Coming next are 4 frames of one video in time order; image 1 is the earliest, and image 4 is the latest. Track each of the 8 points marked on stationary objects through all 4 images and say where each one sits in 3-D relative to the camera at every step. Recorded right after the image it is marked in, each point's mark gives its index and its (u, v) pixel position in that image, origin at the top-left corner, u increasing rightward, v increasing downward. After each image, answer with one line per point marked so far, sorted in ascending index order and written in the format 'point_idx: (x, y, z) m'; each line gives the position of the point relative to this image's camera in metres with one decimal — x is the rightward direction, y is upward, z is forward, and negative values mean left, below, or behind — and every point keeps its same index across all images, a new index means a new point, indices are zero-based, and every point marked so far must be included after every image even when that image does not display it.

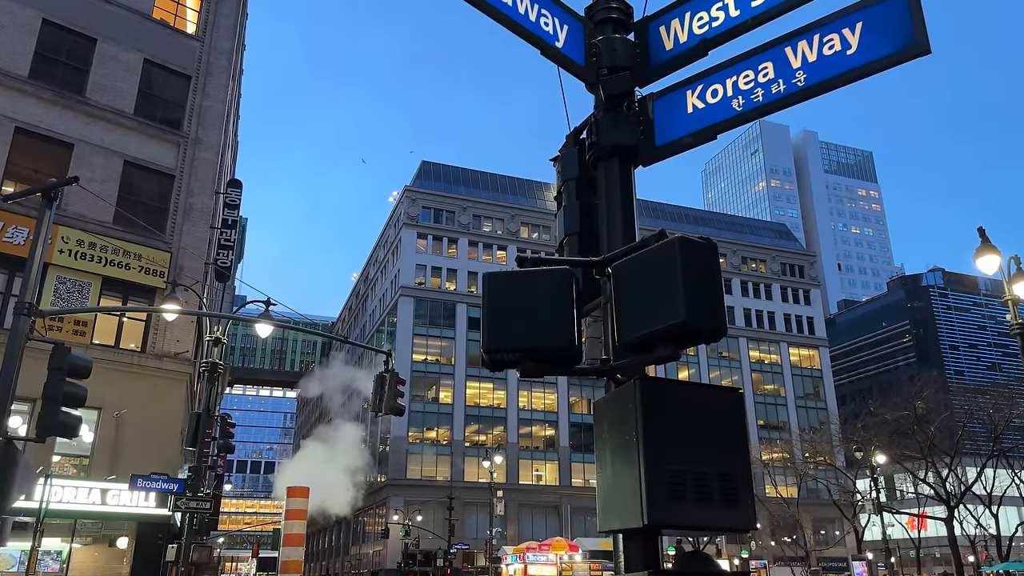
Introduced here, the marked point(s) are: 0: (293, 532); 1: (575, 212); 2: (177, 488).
0: (-4.0, -4.5, +12.9) m
1: (+0.4, +0.5, +4.3) m
2: (-8.5, -5.1, +18.0) m
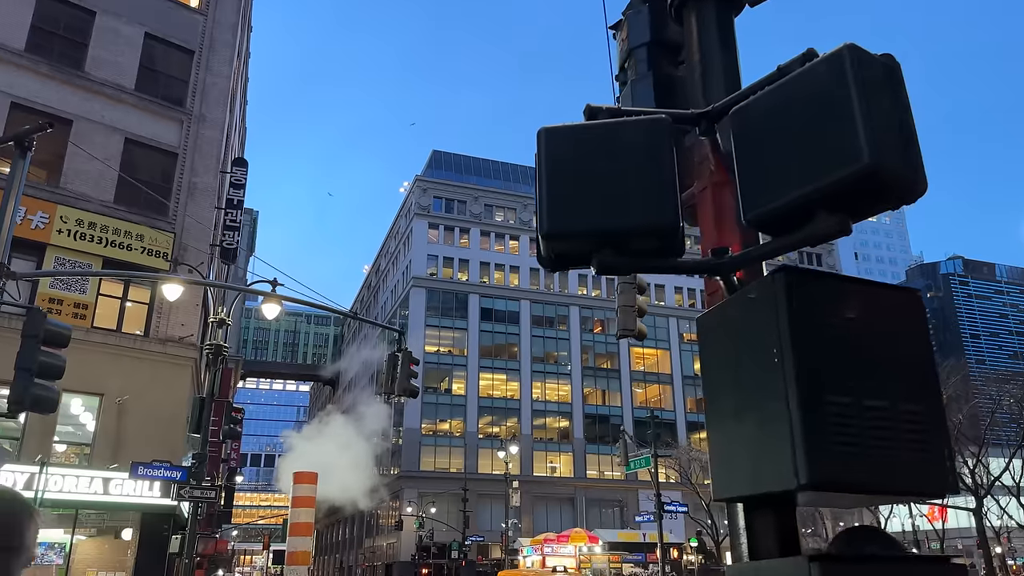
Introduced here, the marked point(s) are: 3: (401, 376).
0: (-3.6, -3.9, +12.0) m
1: (+0.6, +0.9, +3.2) m
2: (-8.0, -4.5, +17.1) m
3: (-2.3, -1.8, +14.5) m
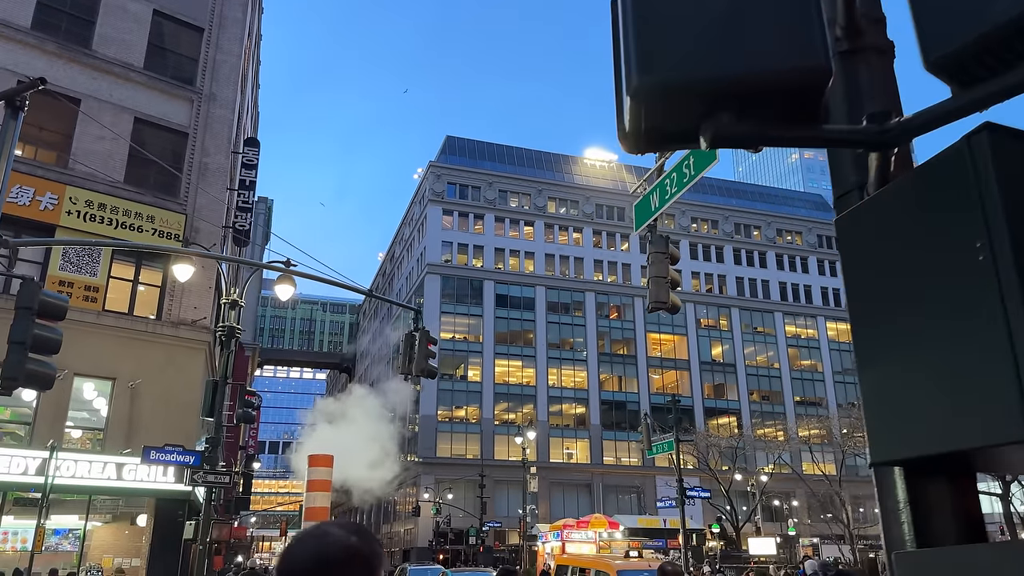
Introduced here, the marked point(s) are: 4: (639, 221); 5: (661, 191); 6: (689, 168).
0: (-3.2, -3.5, +11.5) m
1: (+0.8, +1.2, +2.6) m
2: (-7.5, -4.1, +16.7) m
3: (-1.8, -1.3, +13.9) m
4: (+1.6, +0.8, +8.7) m
5: (+1.7, +1.1, +8.2) m
6: (+1.9, +1.3, +7.8) m
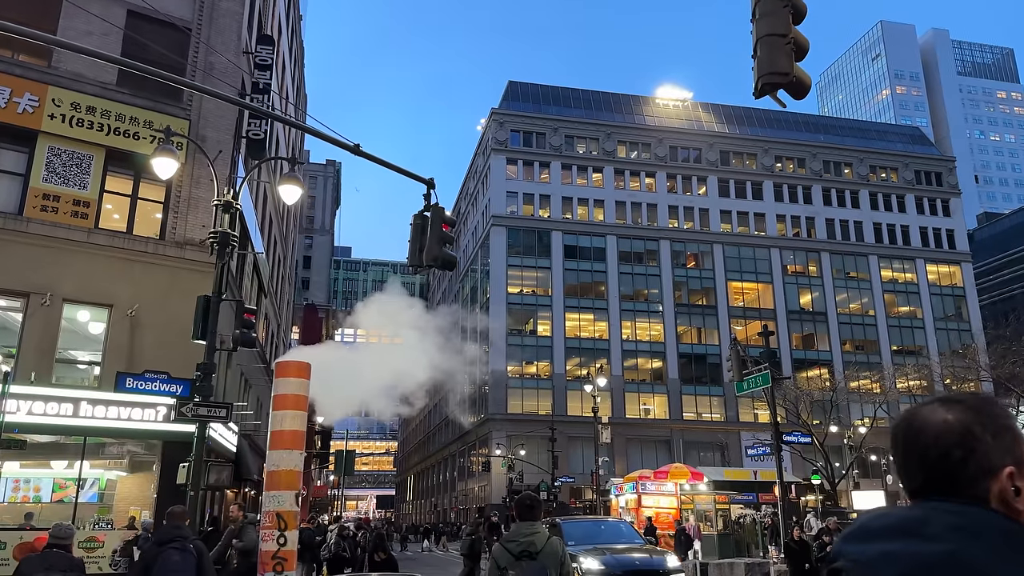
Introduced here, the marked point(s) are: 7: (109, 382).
0: (-2.7, -1.7, +8.3) m
1: (+0.2, +2.7, -1.2) m
2: (-6.5, -2.0, +14.0) m
3: (-1.2, +0.7, +10.5) m
4: (+1.6, +2.7, +4.8) m
5: (+1.7, +3.0, +4.3) m
6: (+1.9, +3.1, +3.8) m
7: (-9.5, -2.2, +16.7) m
